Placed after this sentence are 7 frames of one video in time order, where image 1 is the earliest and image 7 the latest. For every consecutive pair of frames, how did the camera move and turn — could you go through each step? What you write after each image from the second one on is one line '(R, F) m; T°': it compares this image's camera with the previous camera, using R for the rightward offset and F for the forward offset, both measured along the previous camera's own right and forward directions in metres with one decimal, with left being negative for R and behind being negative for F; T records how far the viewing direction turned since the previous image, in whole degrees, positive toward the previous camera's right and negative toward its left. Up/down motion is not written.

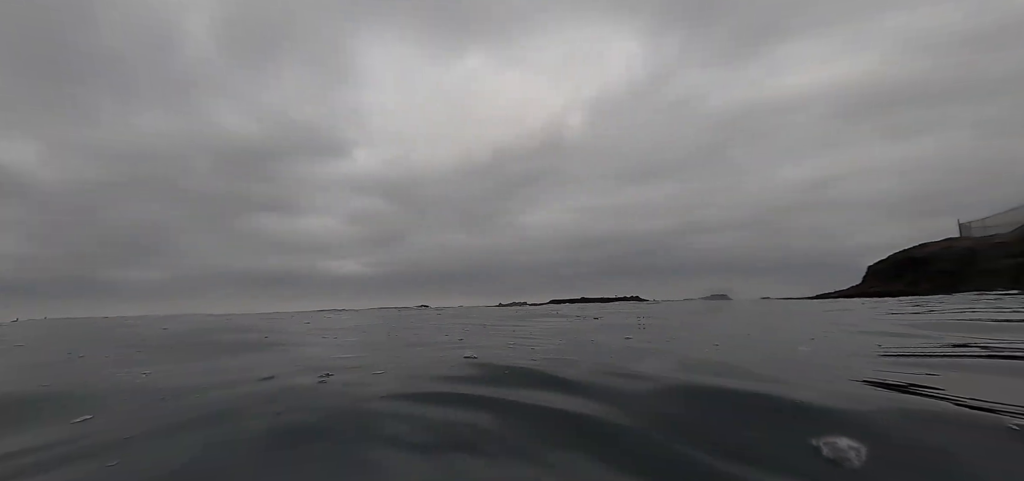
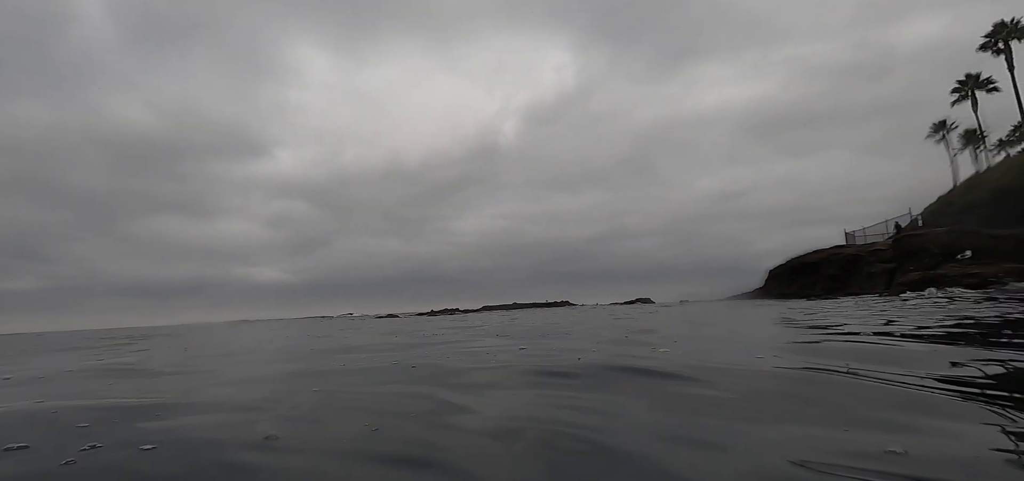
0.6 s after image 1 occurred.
(0.0, 0.0) m; +8°
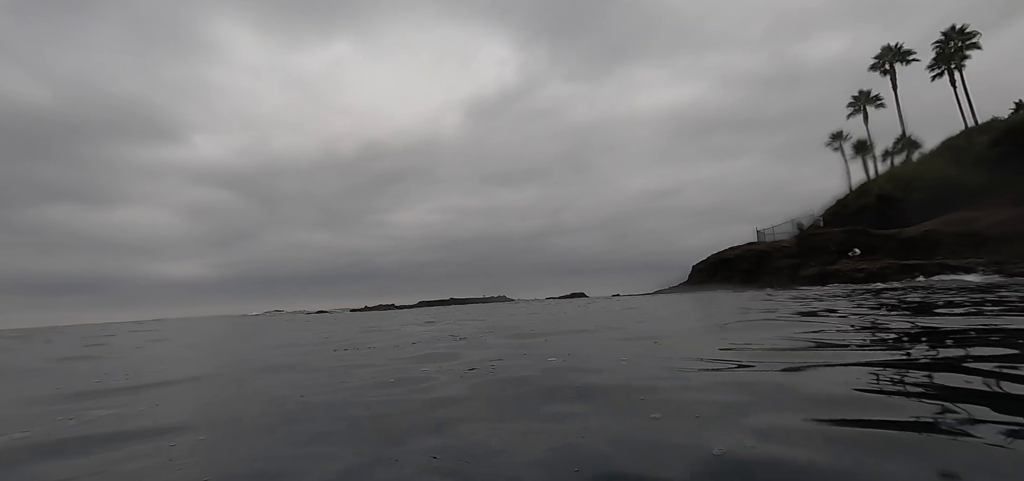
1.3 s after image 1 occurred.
(0.0, -0.2) m; +7°
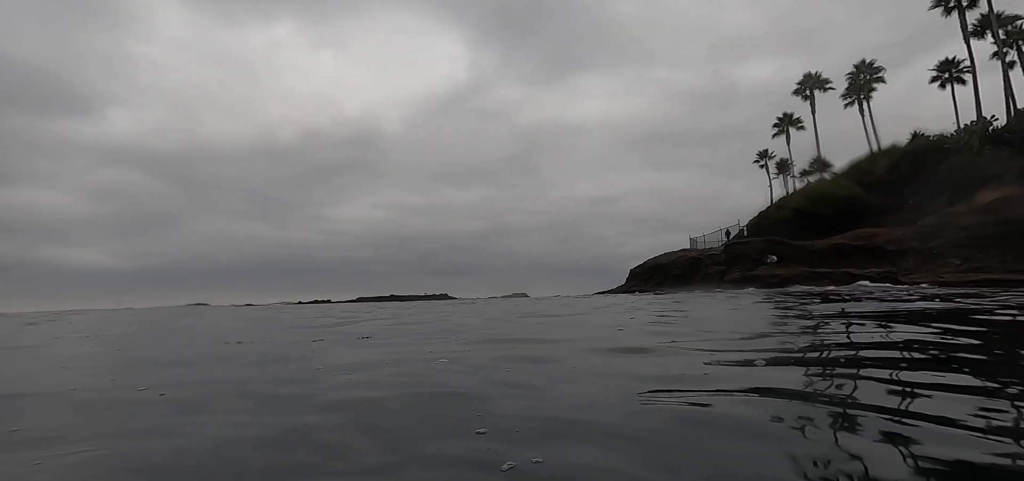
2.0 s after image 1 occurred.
(0.0, -0.2) m; +6°
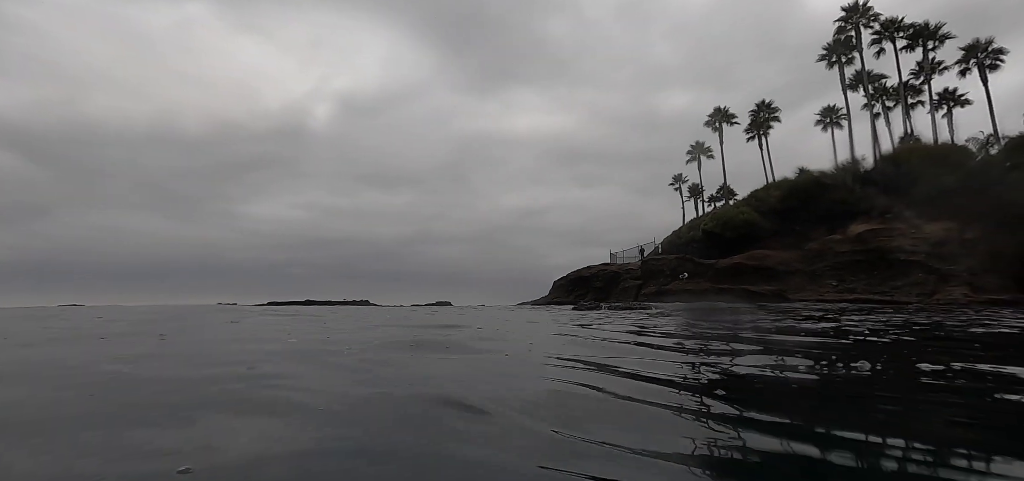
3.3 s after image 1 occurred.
(0.0, -0.3) m; +8°
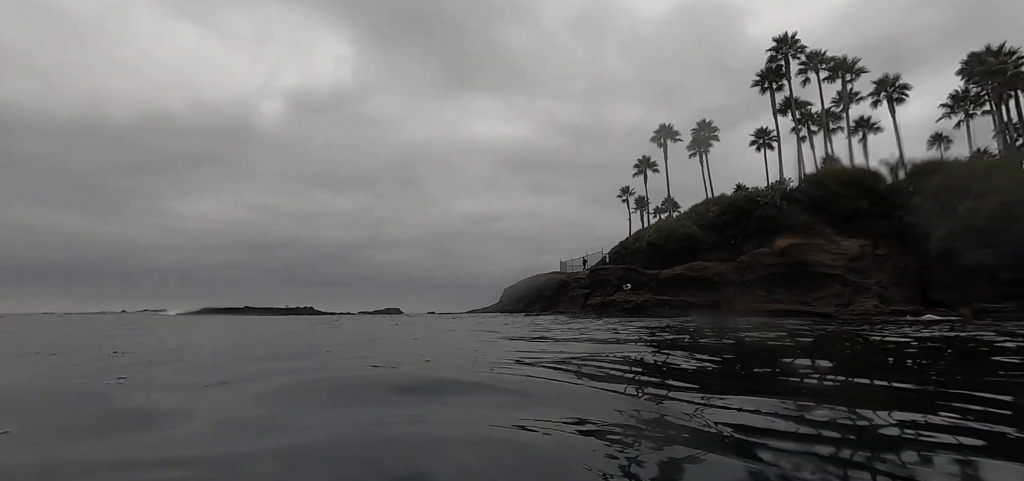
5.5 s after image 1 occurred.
(+0.1, -0.1) m; +5°
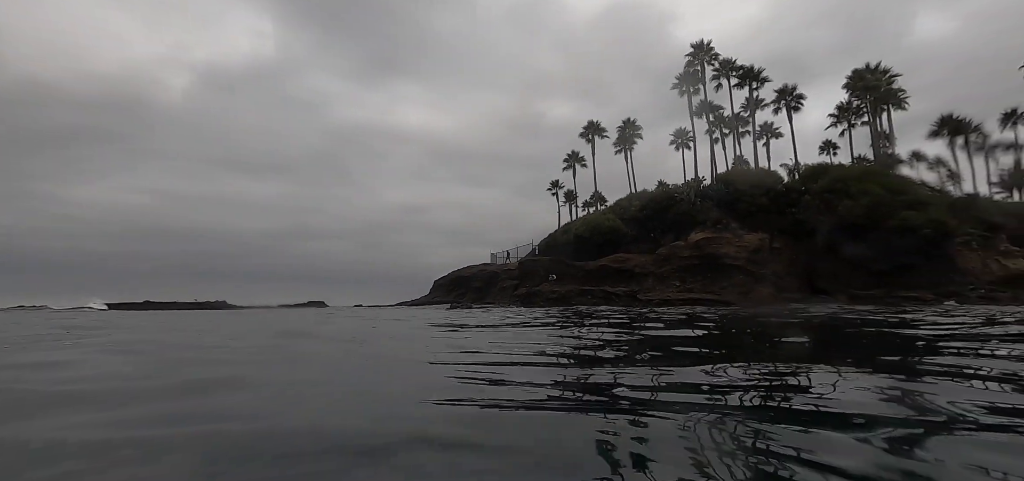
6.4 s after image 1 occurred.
(+0.1, -0.1) m; +8°
